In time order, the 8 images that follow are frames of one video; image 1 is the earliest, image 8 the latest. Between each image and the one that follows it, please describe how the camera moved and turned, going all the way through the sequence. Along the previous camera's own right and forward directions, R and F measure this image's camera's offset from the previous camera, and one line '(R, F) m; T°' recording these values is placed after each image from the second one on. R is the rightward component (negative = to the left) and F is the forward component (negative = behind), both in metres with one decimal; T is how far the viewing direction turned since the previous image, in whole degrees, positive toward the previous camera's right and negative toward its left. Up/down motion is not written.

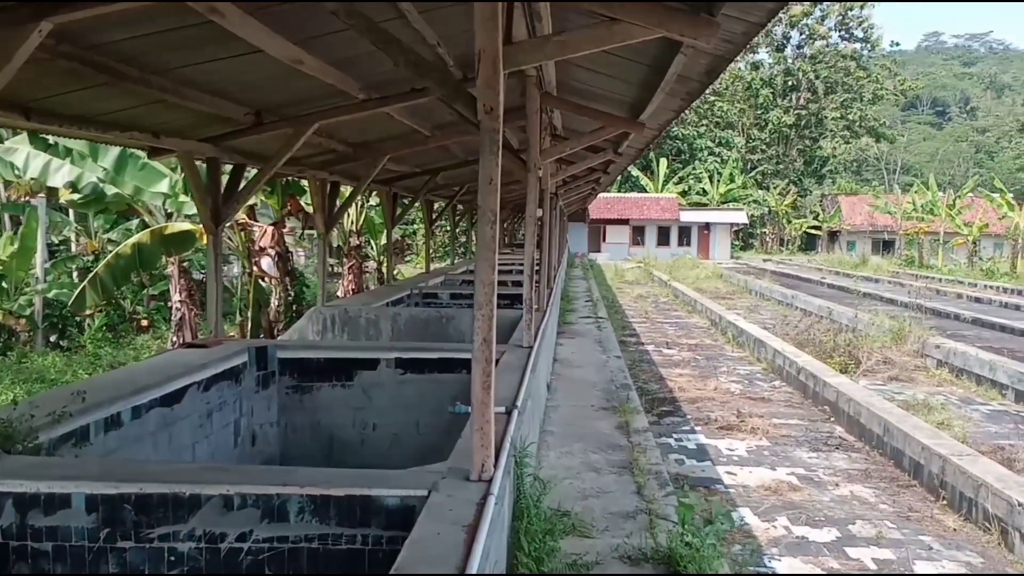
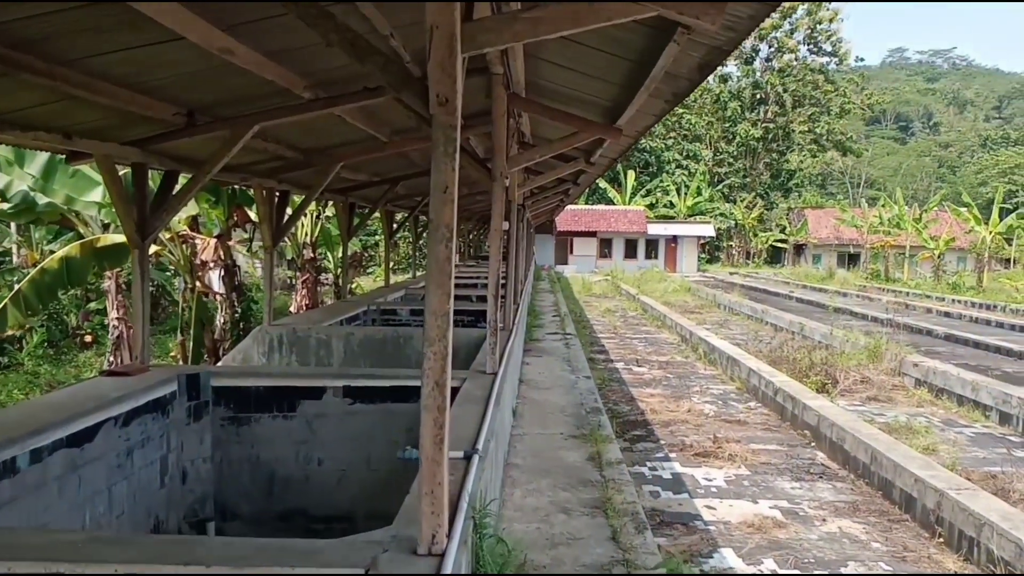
(0.0, +0.4) m; +2°
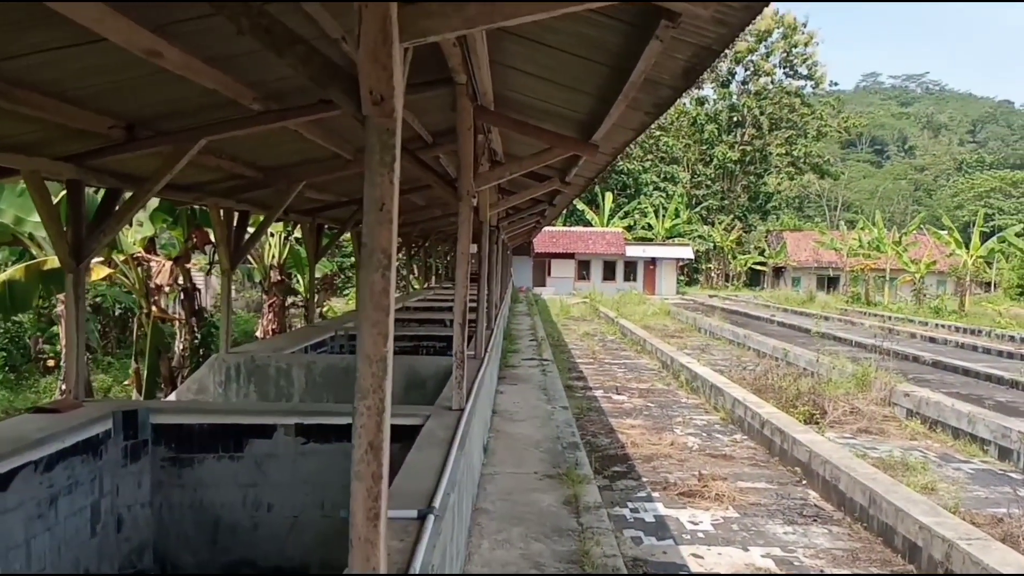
(0.0, +0.4) m; +1°
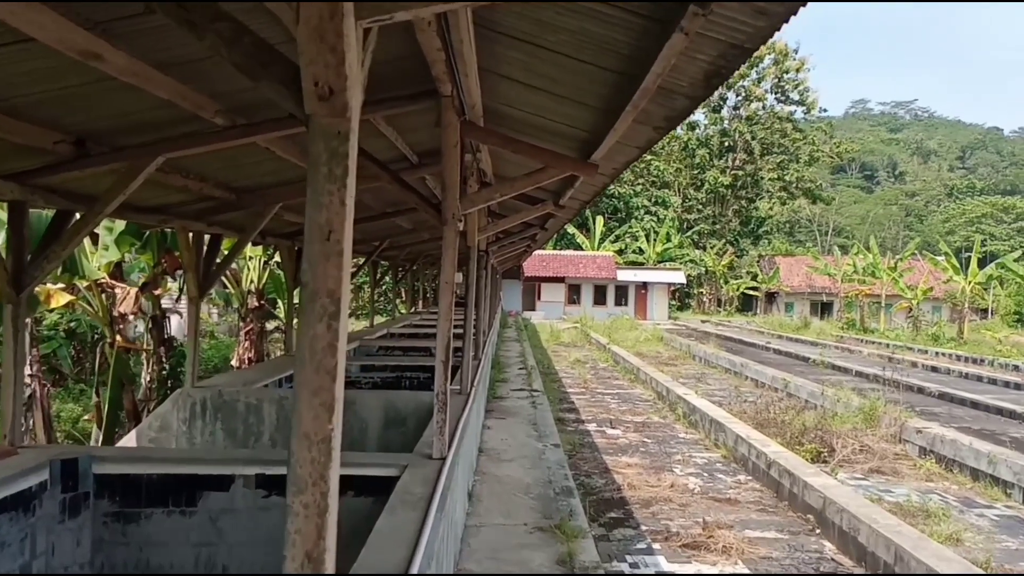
(0.0, +0.4) m; +1°
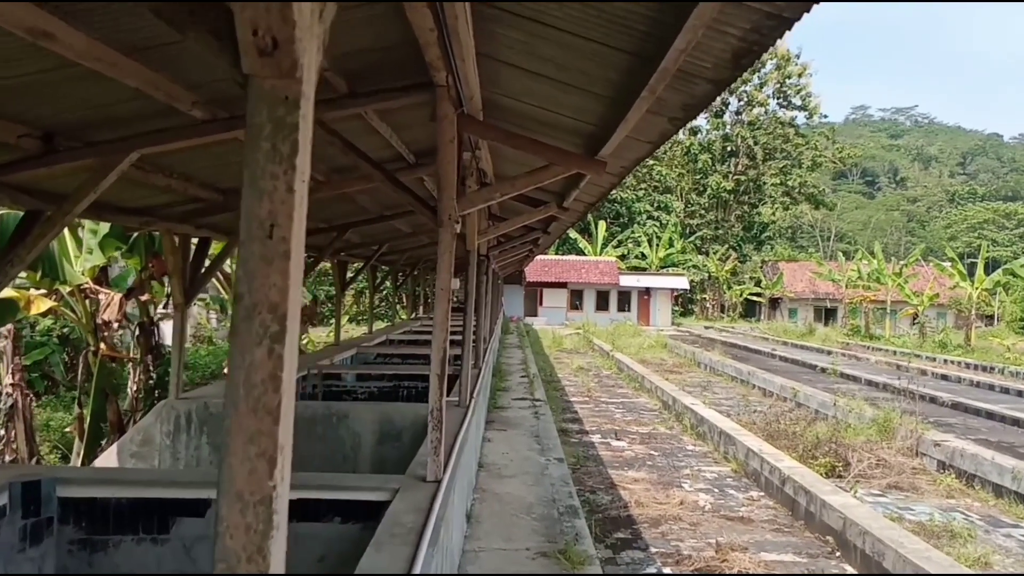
(0.0, +0.3) m; 0°
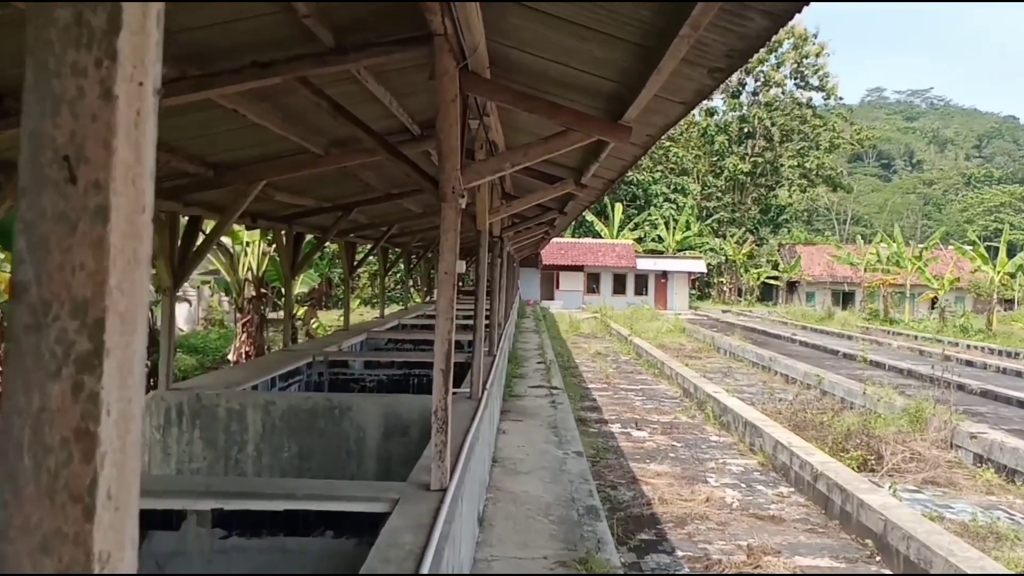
(0.0, +0.4) m; -1°
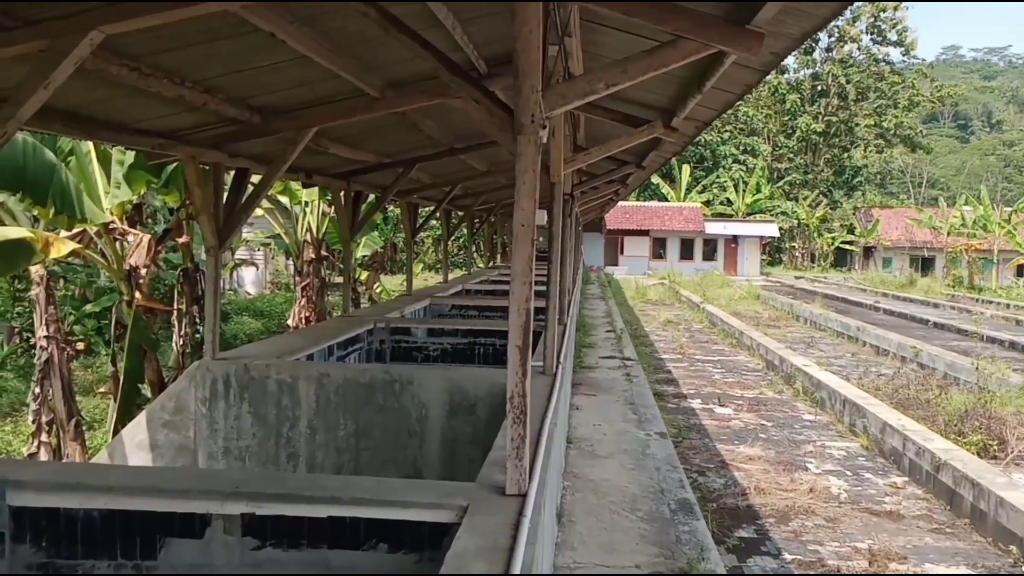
(-0.1, +0.6) m; -3°
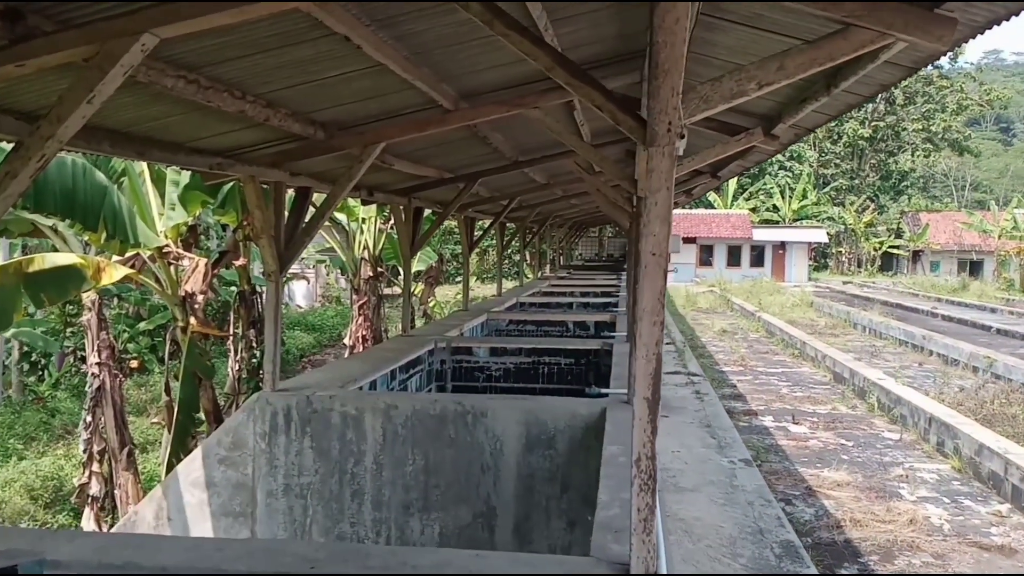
(-0.2, +0.3) m; -2°
